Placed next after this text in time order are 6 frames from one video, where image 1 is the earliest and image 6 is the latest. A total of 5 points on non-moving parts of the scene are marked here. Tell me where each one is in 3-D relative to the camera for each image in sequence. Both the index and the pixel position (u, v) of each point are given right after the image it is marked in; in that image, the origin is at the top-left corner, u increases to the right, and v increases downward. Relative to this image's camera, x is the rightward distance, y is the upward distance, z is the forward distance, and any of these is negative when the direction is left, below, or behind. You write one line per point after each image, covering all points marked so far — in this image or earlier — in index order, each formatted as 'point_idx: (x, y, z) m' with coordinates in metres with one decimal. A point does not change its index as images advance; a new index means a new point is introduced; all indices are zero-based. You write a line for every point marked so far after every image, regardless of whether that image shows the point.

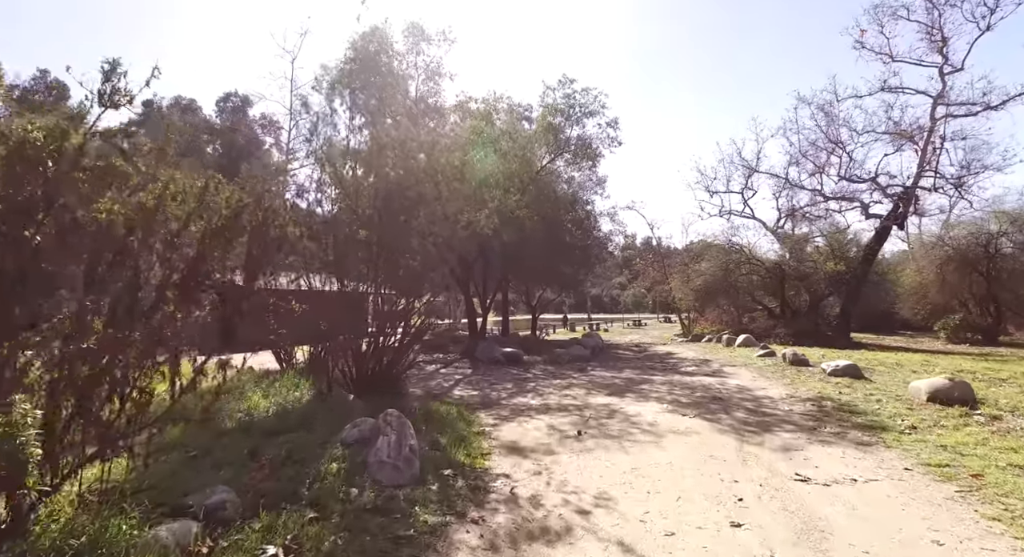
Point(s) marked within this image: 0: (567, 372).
0: (+1.3, -2.3, +12.3) m
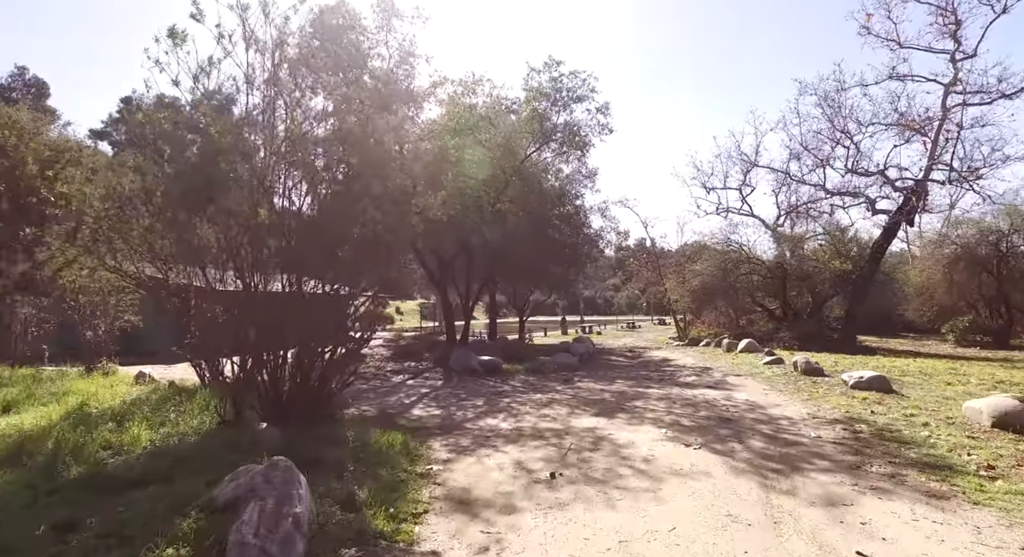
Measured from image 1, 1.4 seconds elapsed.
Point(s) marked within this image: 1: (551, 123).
0: (+0.8, -2.2, +10.8) m
1: (+1.2, +5.1, +16.6) m
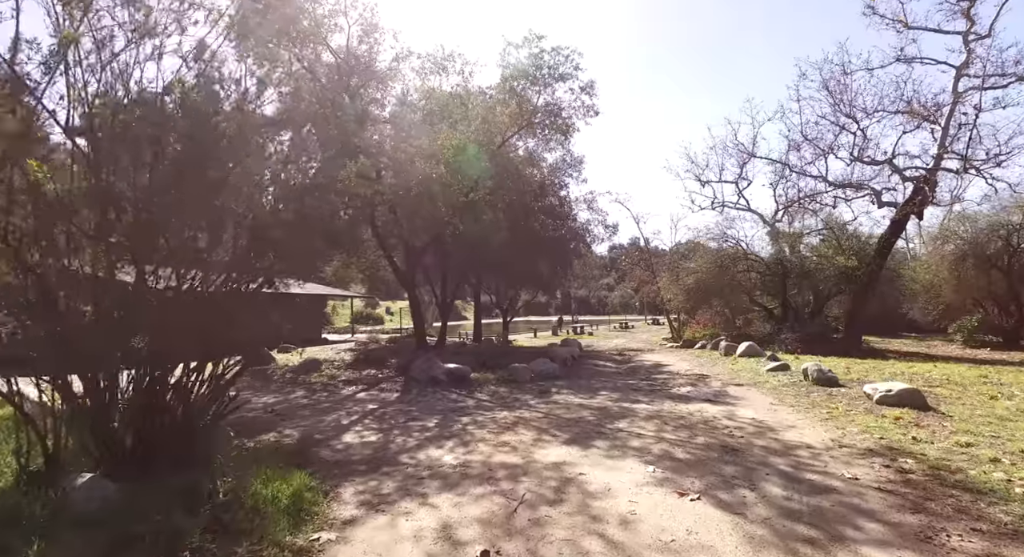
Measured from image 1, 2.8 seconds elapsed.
0: (+0.2, -2.2, +9.3) m
1: (+0.5, +5.1, +15.1) m
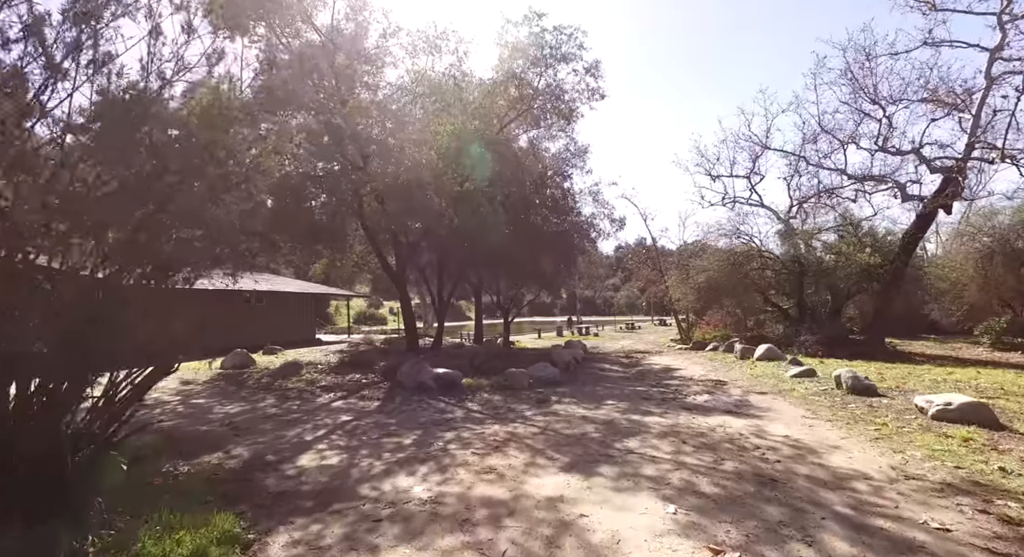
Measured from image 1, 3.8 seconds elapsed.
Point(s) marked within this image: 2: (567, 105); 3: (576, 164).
0: (+0.1, -2.1, +8.3) m
1: (+0.4, +5.2, +14.1) m
2: (+1.5, +4.9, +14.5) m
3: (+2.1, +3.8, +17.2) m
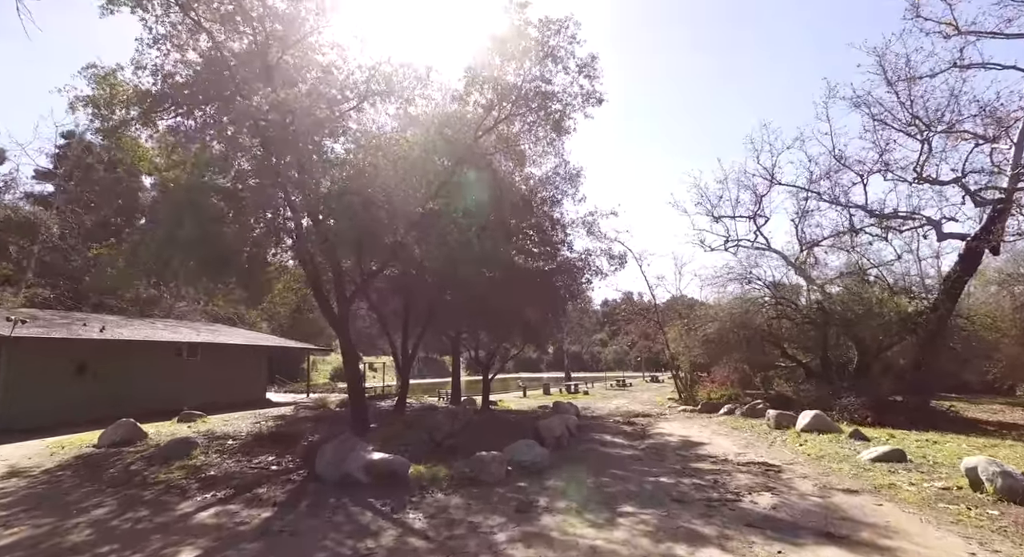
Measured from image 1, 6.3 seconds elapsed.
0: (-0.2, -2.5, +5.2) m
1: (0.0, +4.2, +11.7) m
2: (+1.0, +3.8, +12.1) m
3: (+1.5, +2.4, +14.8) m
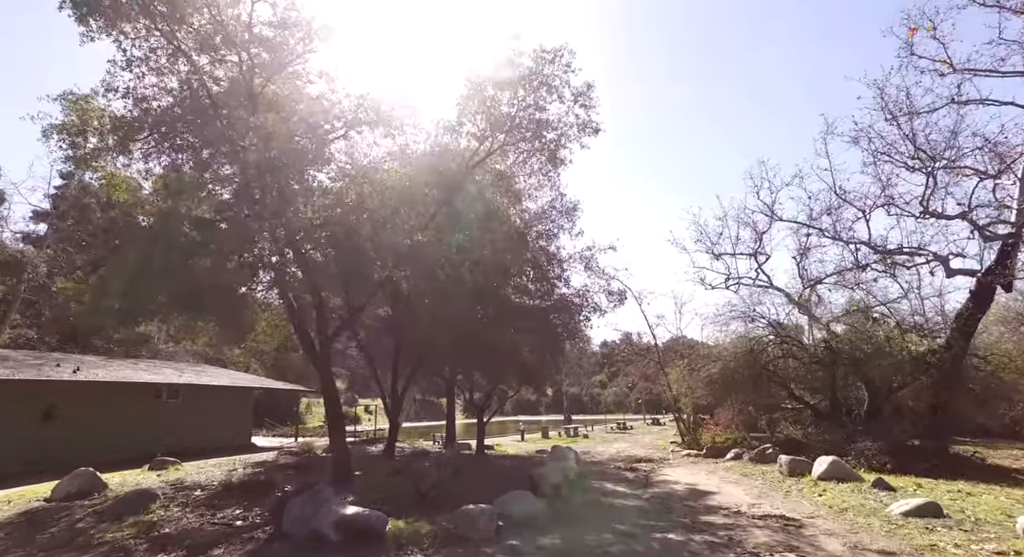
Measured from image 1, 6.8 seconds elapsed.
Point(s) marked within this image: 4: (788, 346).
0: (-0.3, -2.7, +4.4) m
1: (-0.2, +3.4, +11.5) m
2: (+0.9, +2.9, +11.9) m
3: (+1.4, +1.4, +14.4) m
4: (+9.7, -2.3, +18.2) m
